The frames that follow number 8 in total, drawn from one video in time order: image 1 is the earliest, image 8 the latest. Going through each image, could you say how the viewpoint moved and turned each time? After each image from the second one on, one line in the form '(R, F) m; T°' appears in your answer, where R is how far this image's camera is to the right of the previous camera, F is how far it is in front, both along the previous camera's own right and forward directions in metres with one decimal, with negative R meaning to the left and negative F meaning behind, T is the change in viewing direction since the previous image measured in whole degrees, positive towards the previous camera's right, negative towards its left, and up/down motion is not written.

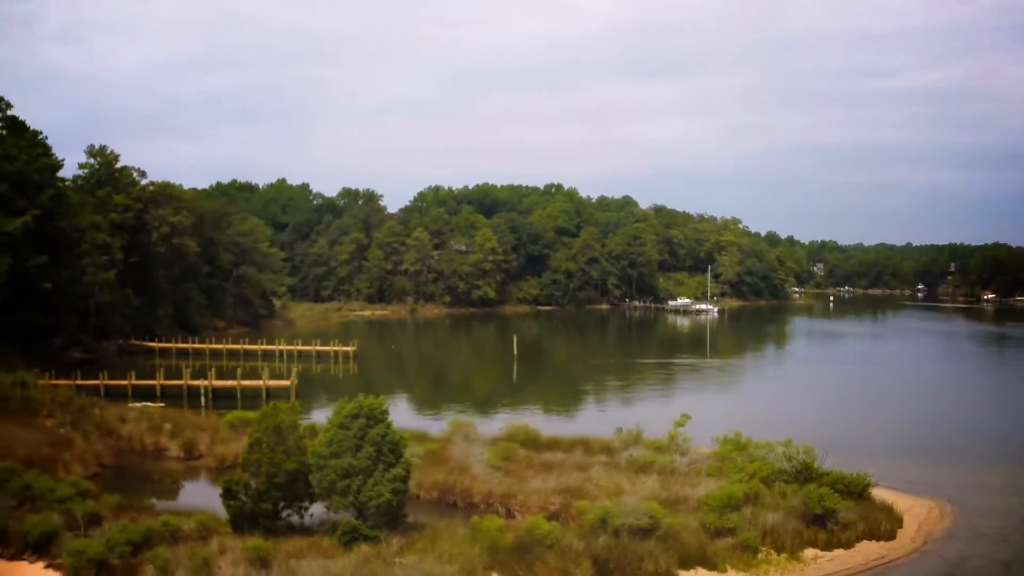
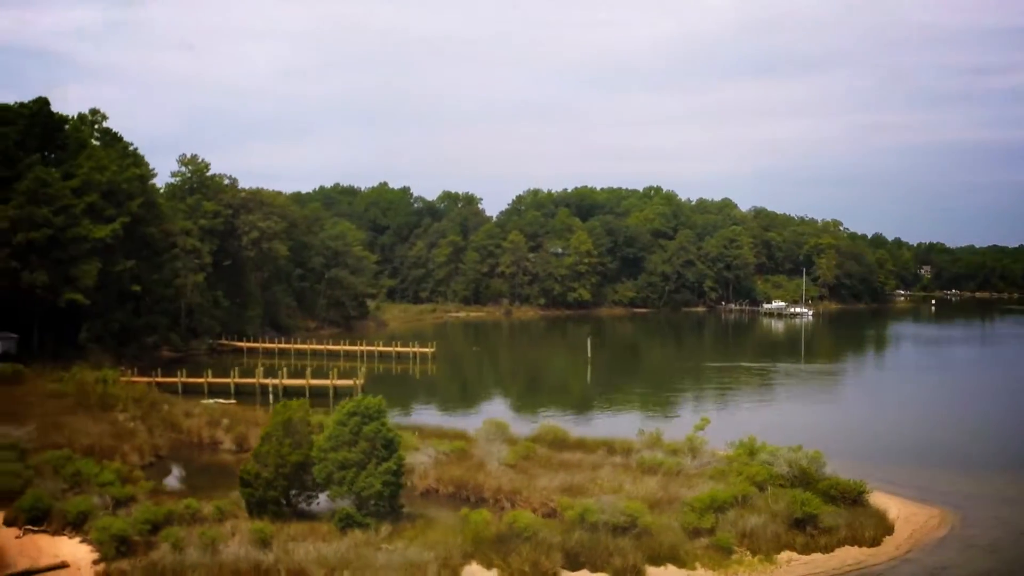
(+1.8, -1.0) m; -5°
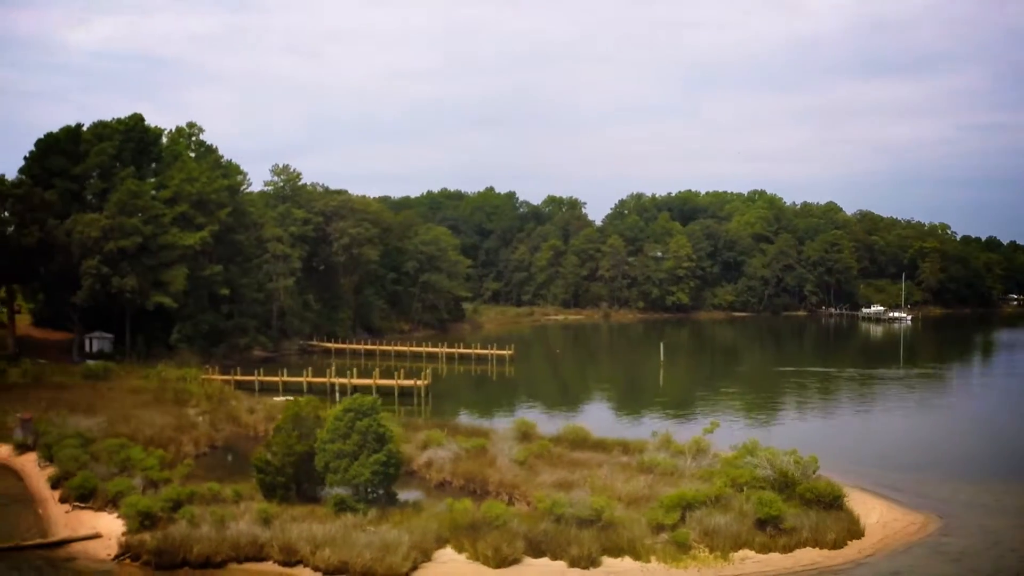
(+2.2, -1.5) m; -6°
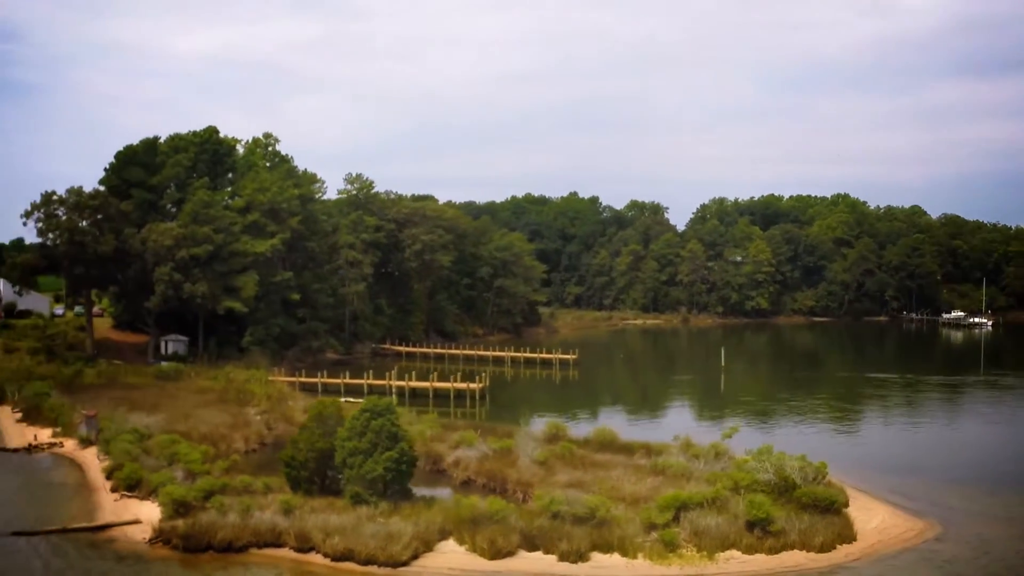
(+1.5, -1.1) m; -4°
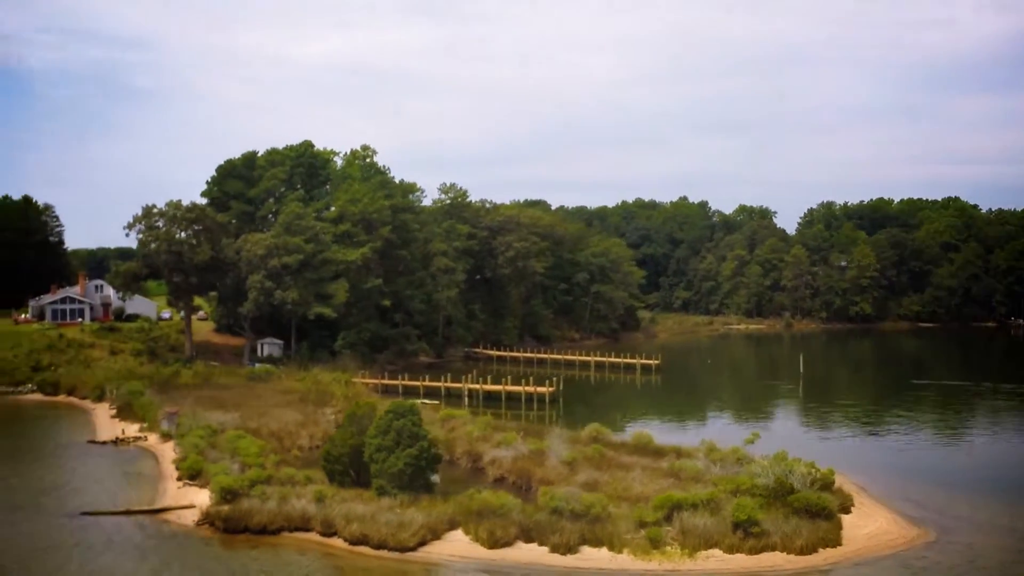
(+2.2, -1.7) m; -6°
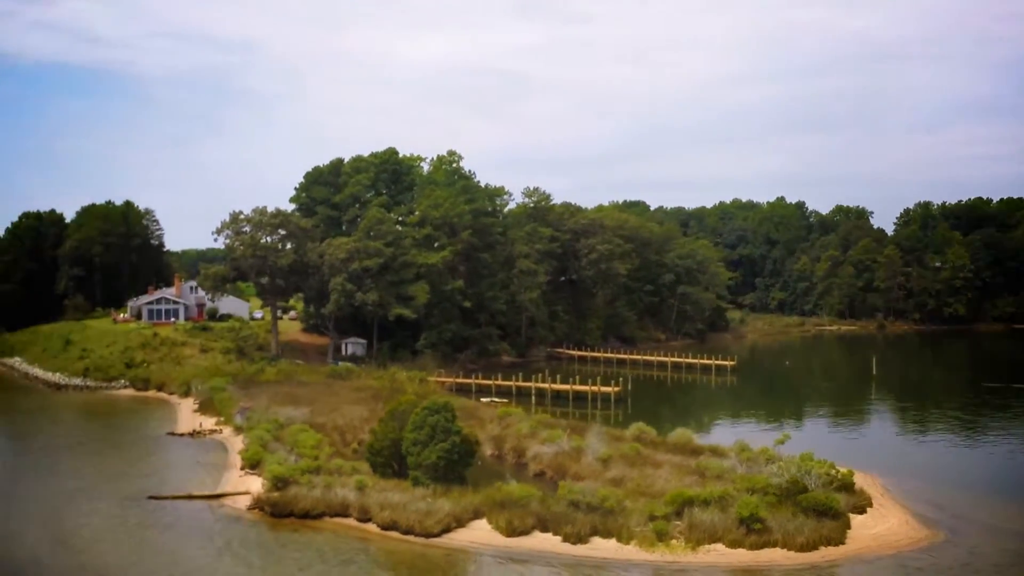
(+1.7, -1.4) m; -5°
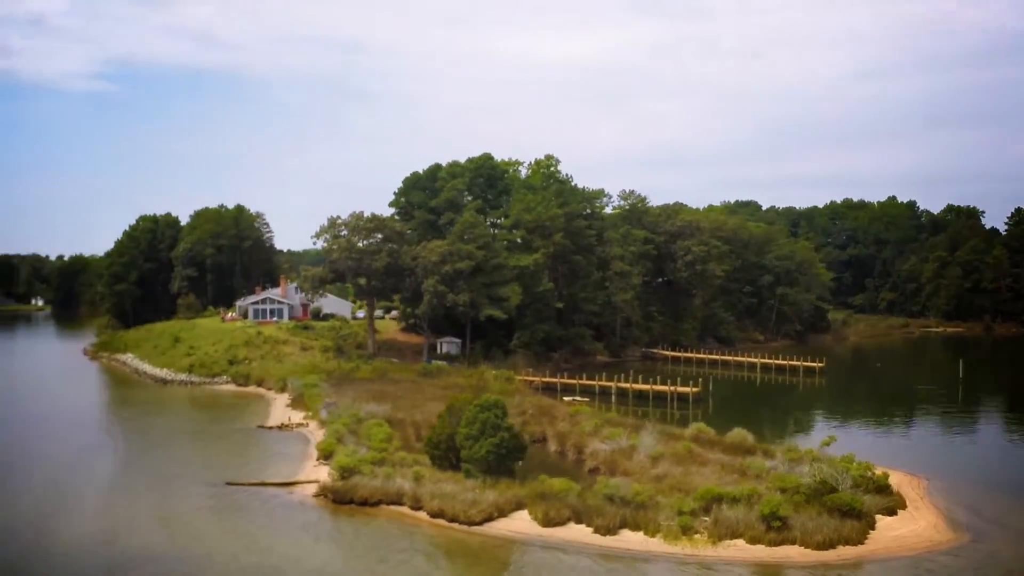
(+1.7, -1.6) m; -5°
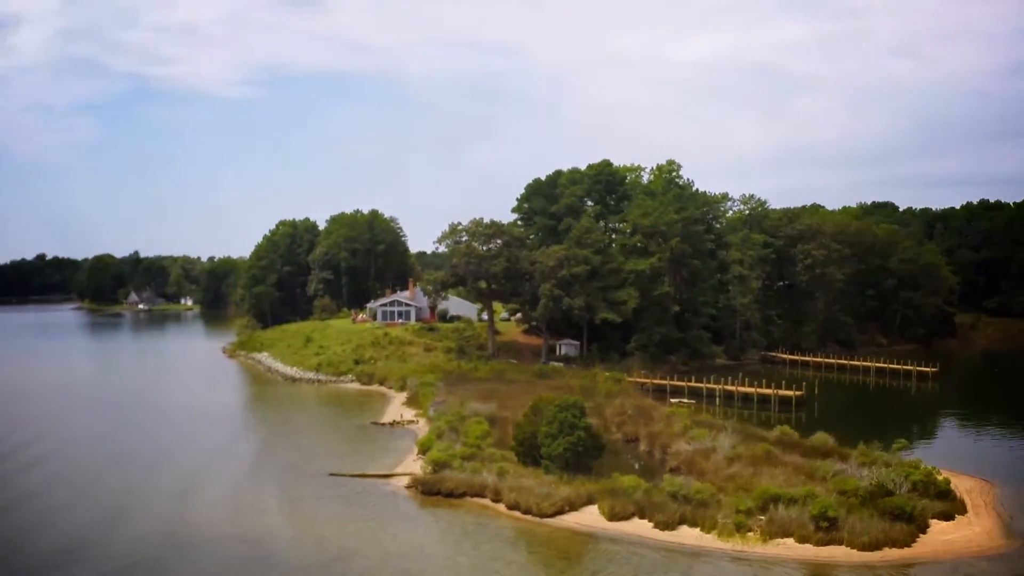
(+1.7, -2.0) m; -6°
